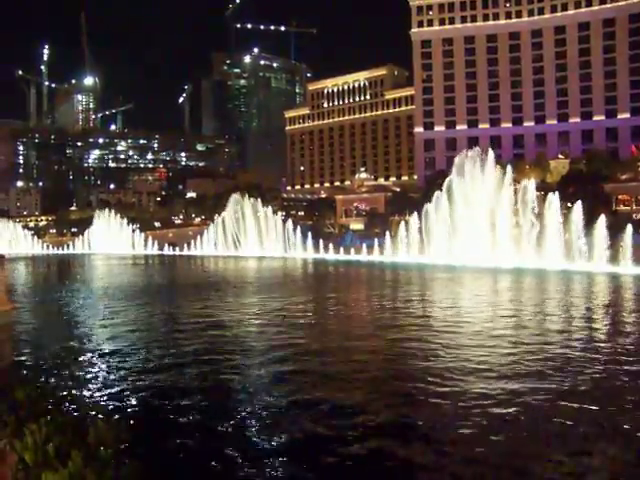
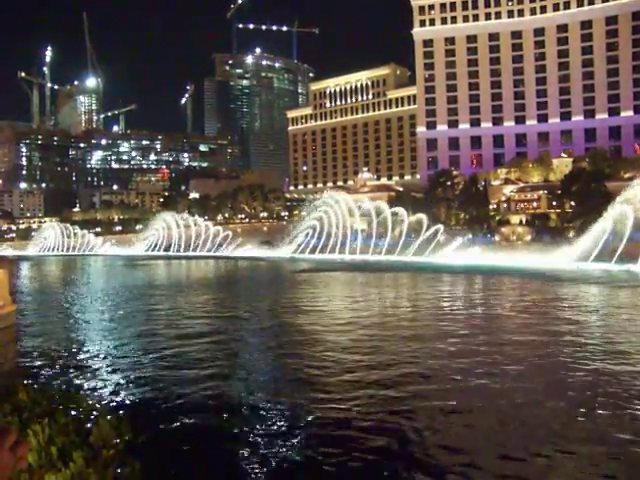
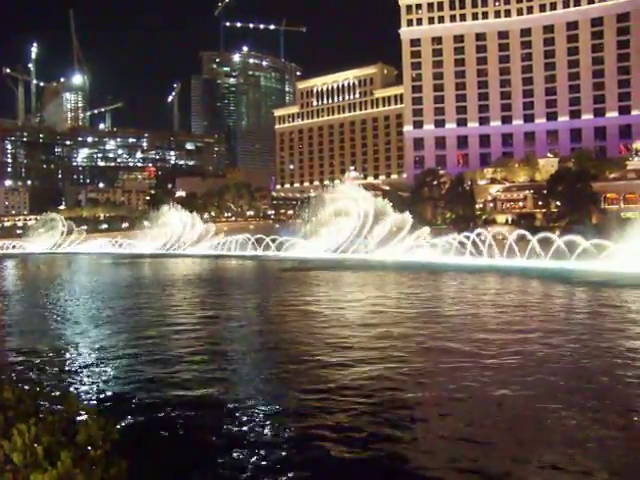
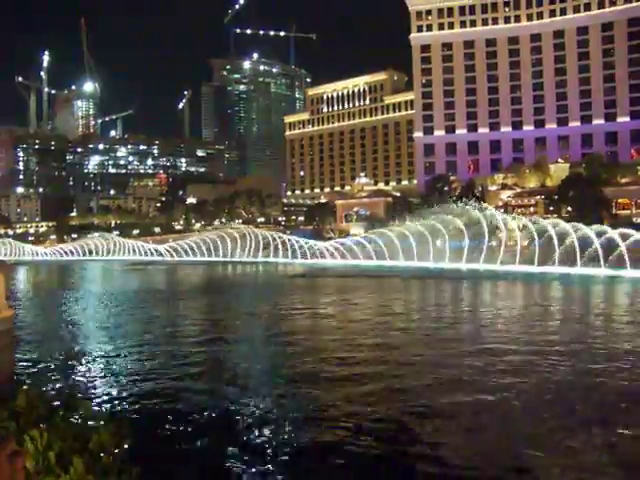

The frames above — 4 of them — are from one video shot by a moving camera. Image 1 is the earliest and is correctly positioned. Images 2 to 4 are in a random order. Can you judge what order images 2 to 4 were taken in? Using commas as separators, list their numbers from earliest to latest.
4, 2, 3
